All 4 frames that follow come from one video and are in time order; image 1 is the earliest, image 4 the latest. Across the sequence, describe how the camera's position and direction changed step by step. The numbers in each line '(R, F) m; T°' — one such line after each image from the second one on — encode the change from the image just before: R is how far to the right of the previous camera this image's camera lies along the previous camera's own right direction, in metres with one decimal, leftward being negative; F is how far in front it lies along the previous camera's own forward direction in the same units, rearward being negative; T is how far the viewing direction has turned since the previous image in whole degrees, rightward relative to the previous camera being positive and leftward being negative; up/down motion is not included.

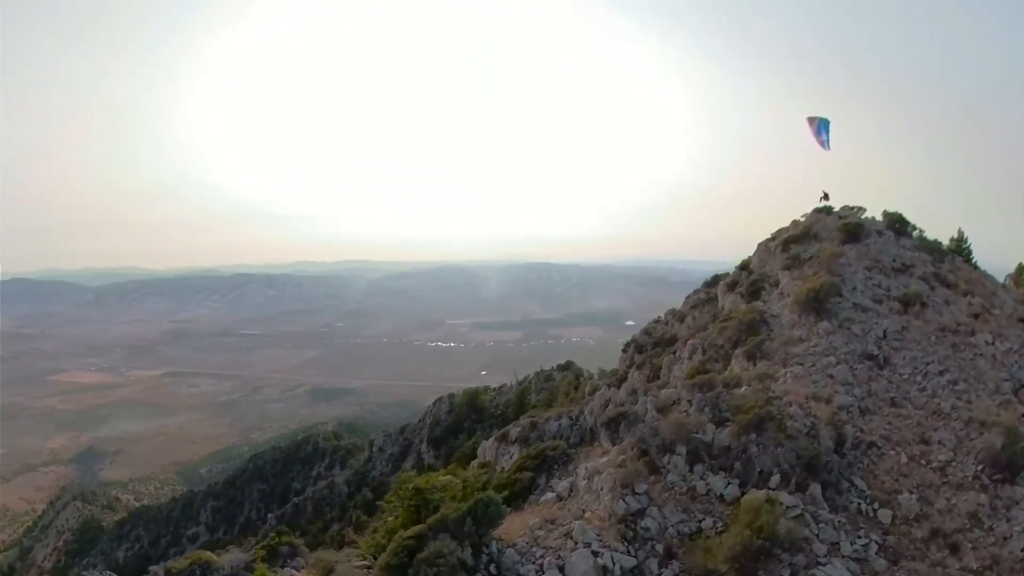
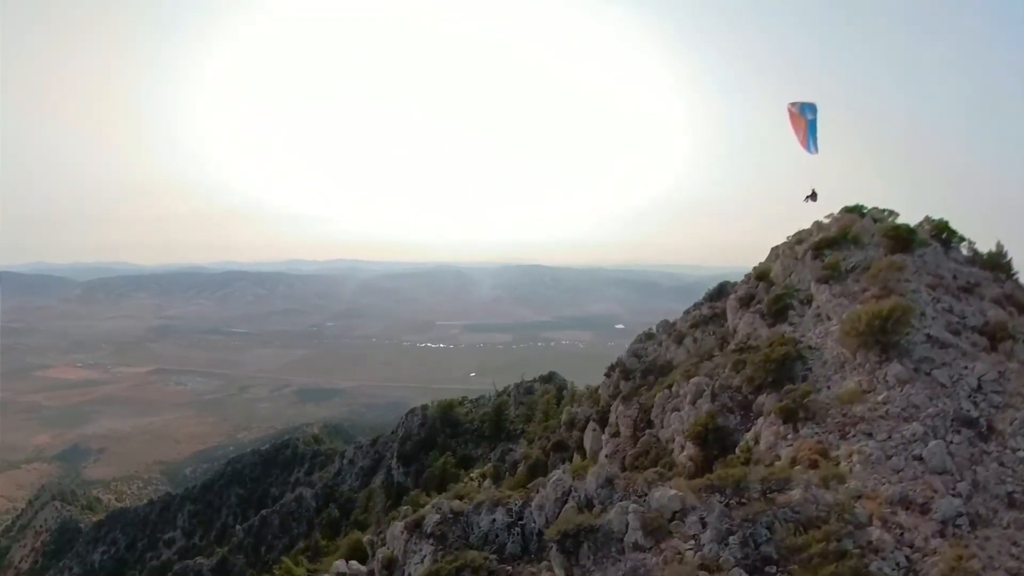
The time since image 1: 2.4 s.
(+0.7, +3.2) m; +1°
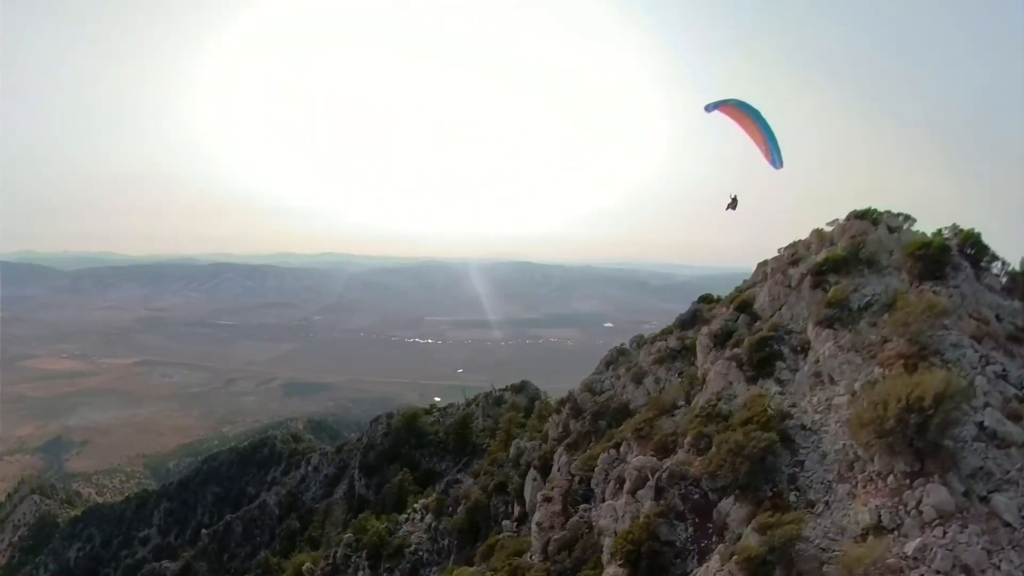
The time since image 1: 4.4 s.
(+1.0, +2.6) m; +1°
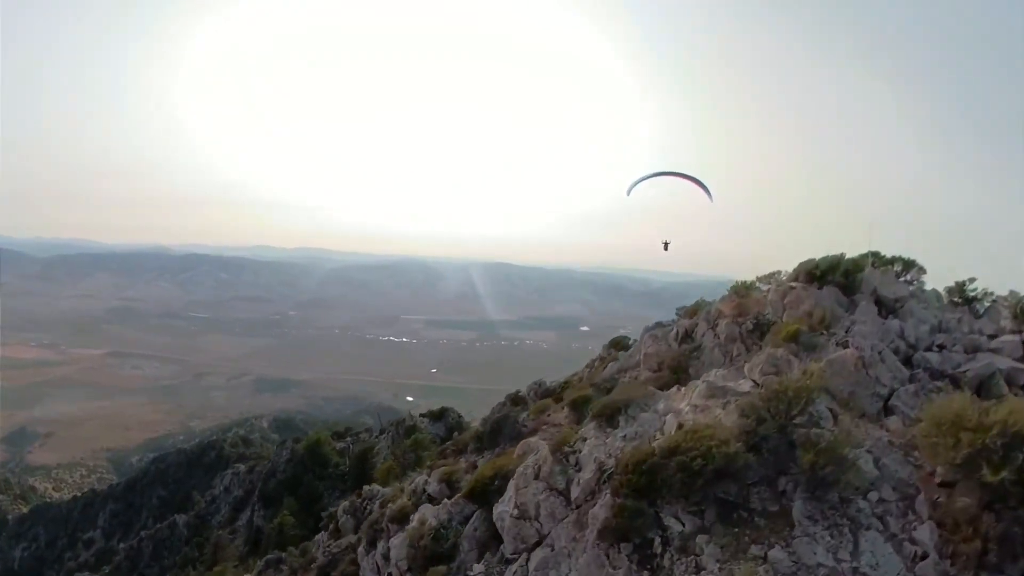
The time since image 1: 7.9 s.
(+2.6, +4.8) m; +2°
